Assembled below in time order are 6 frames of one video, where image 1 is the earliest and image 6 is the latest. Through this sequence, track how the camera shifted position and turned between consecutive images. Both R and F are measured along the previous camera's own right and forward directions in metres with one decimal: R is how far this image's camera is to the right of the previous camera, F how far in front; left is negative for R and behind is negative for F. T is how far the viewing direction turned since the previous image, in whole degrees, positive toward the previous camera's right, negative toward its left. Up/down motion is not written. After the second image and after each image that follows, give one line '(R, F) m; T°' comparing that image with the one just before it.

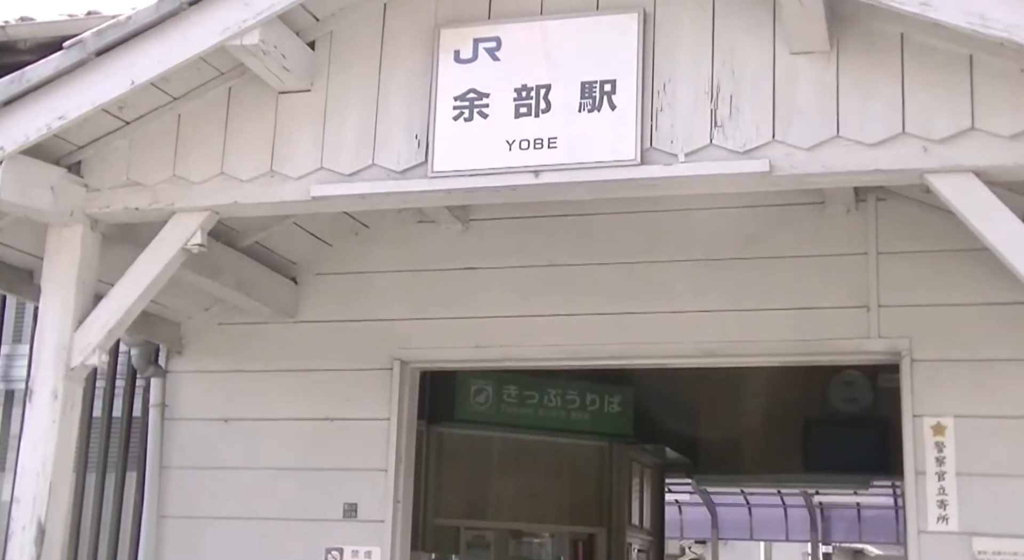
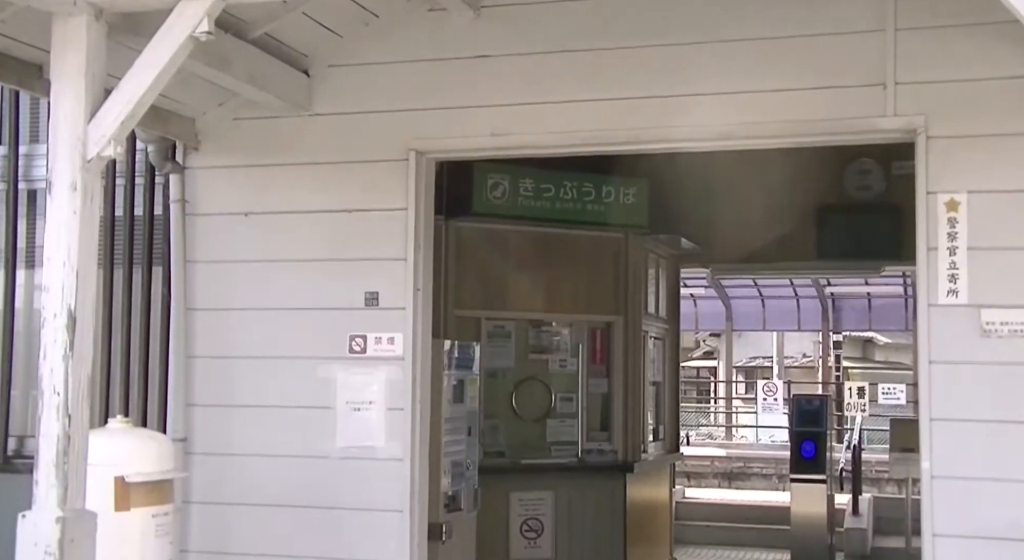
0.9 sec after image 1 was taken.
(0.0, 0.0) m; -1°
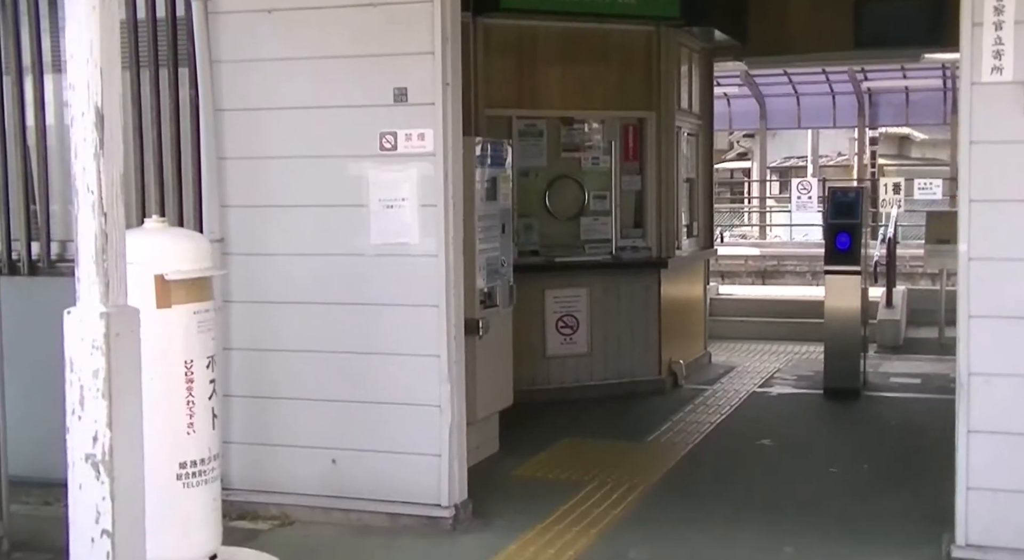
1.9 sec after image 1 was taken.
(0.0, 0.0) m; -1°
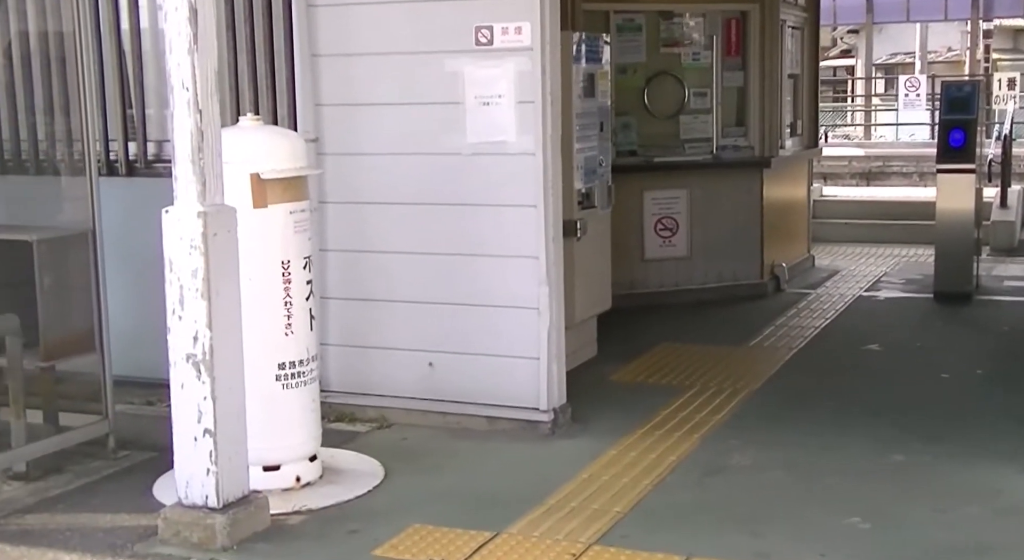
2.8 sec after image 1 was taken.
(0.0, +0.1) m; -4°
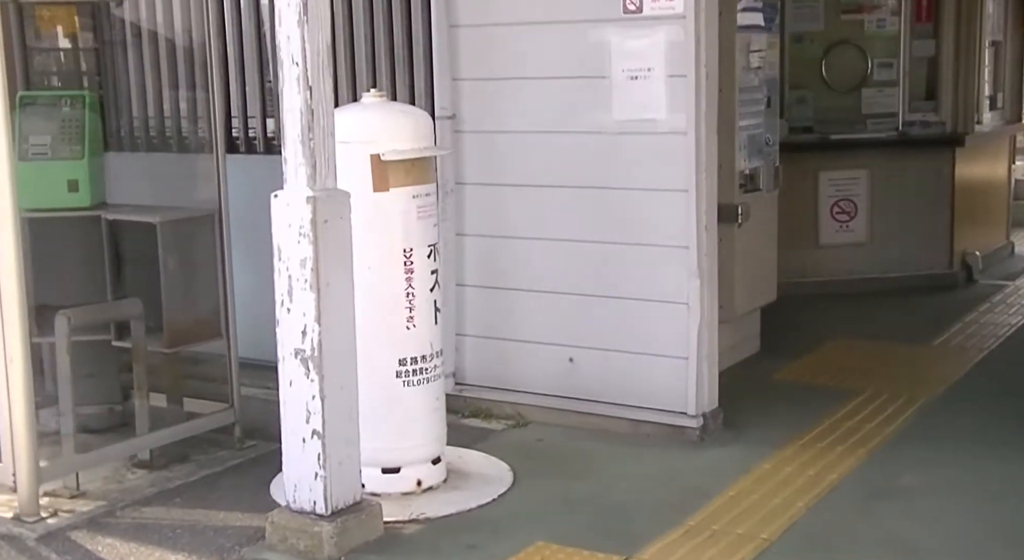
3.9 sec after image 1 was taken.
(+0.2, +0.5) m; -8°
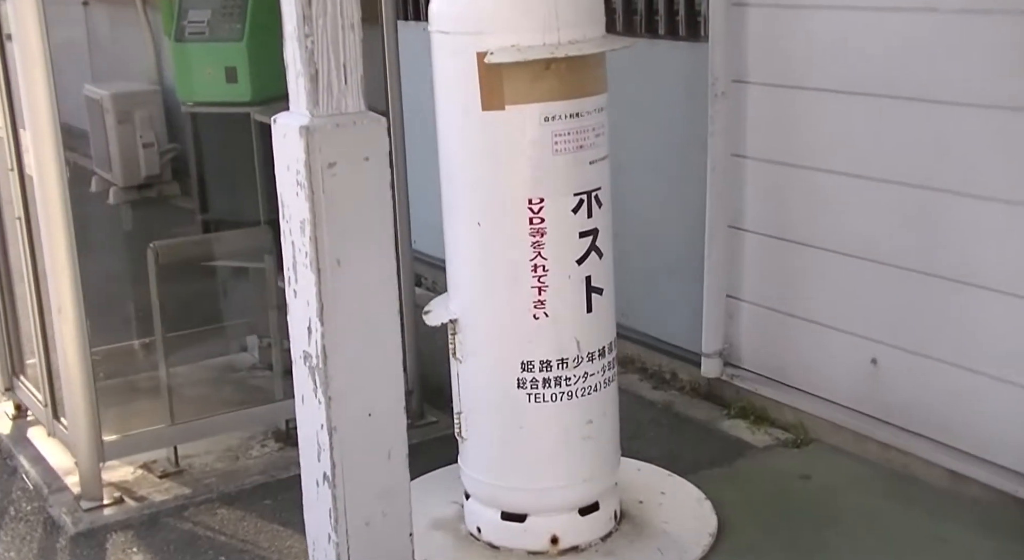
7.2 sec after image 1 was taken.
(+1.0, +2.0) m; -26°
